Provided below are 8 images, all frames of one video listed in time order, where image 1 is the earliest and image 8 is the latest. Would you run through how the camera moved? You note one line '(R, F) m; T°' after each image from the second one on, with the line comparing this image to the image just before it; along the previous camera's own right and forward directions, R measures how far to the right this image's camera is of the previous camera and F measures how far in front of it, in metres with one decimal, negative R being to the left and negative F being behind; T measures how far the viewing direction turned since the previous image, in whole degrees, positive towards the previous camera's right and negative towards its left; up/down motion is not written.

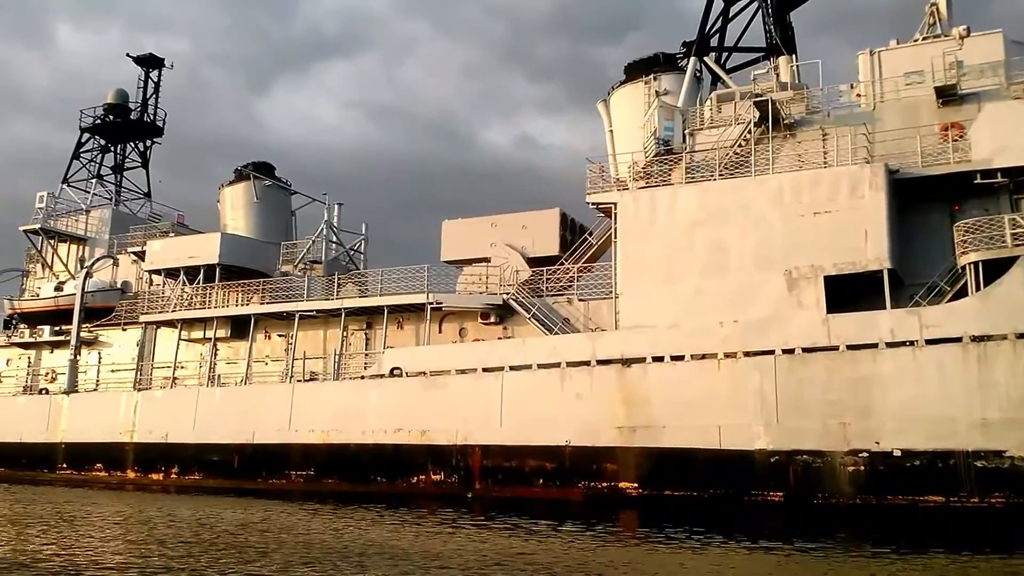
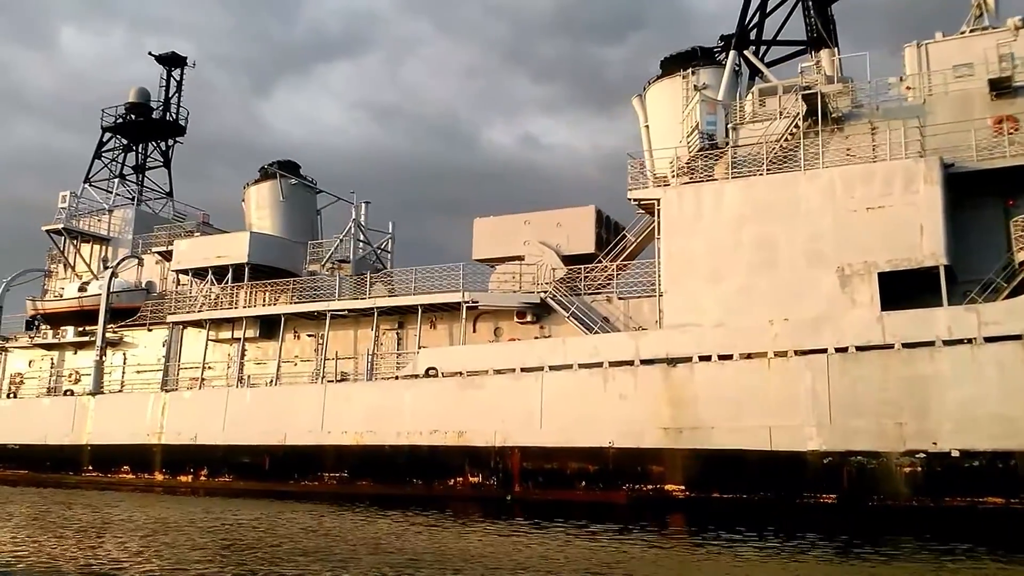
(-0.8, +0.4) m; 0°
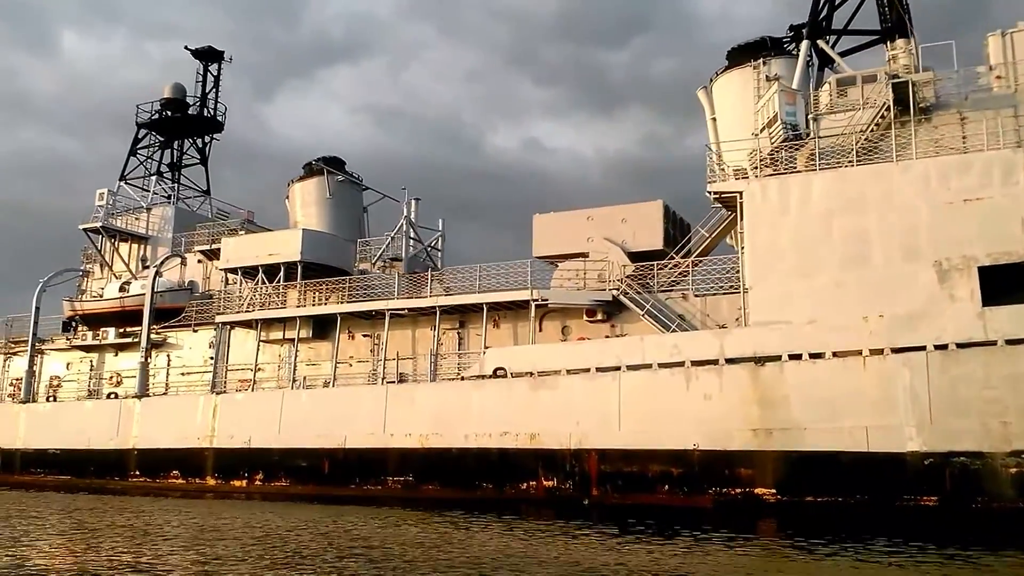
(-1.8, +0.6) m; 0°
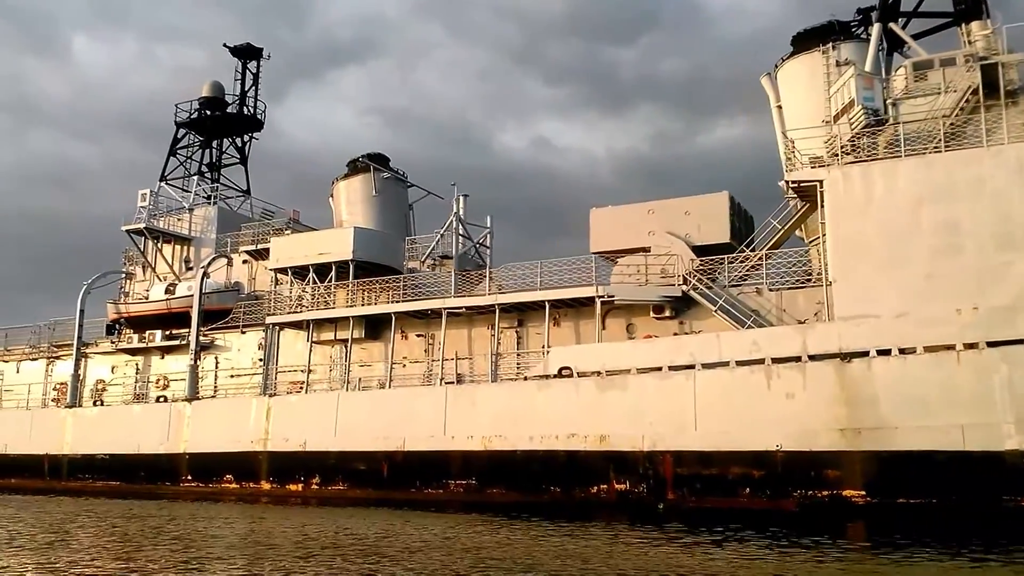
(-1.2, +0.5) m; -1°
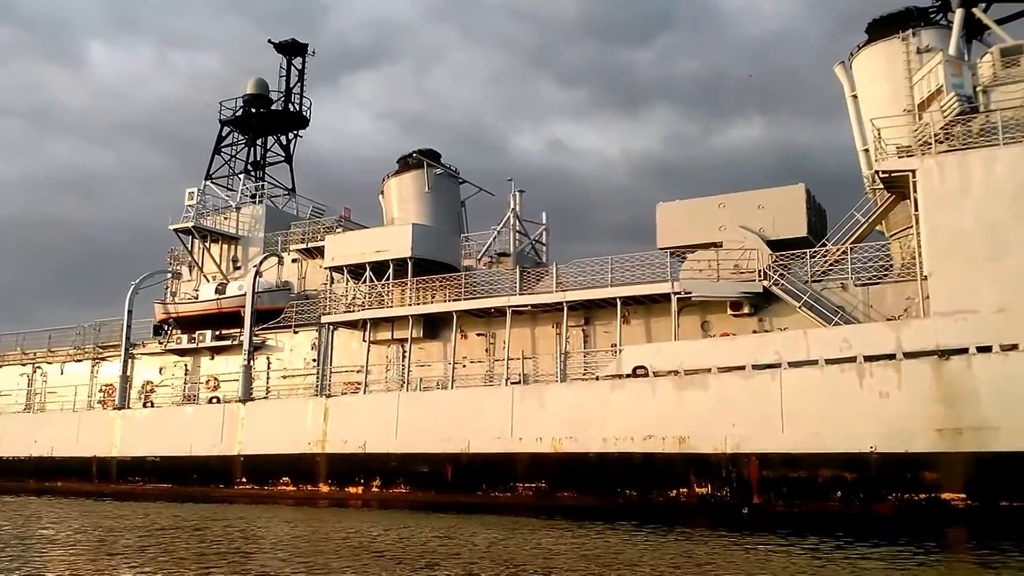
(-1.4, +0.5) m; -1°
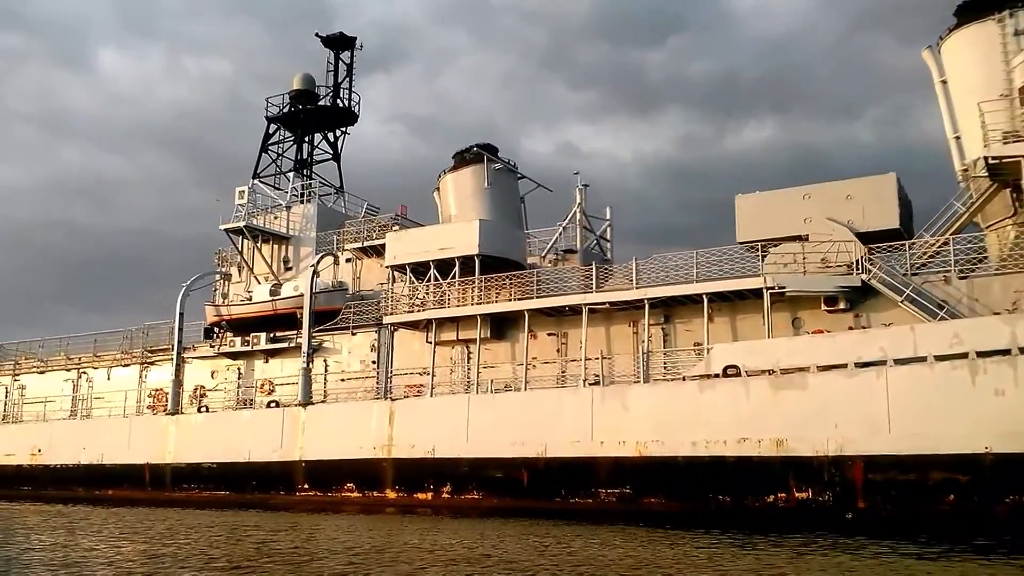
(-1.6, +0.7) m; -1°
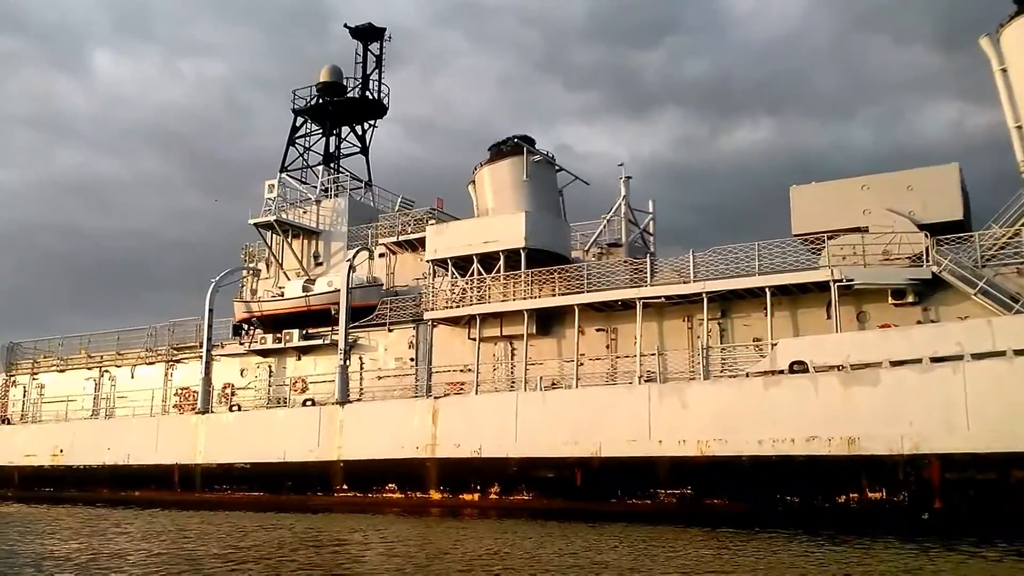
(-1.3, +0.5) m; 0°
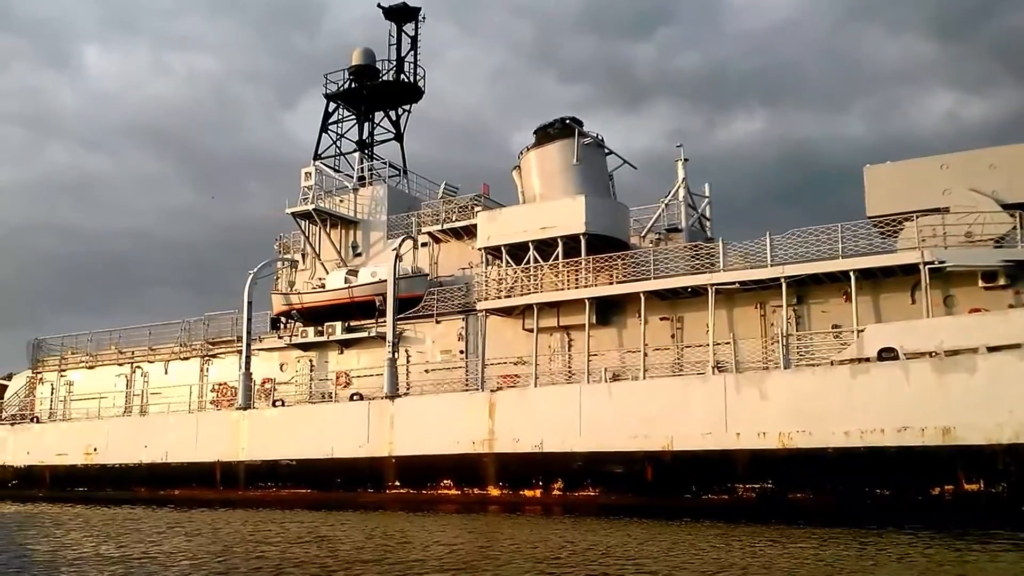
(-1.4, +0.7) m; 0°
